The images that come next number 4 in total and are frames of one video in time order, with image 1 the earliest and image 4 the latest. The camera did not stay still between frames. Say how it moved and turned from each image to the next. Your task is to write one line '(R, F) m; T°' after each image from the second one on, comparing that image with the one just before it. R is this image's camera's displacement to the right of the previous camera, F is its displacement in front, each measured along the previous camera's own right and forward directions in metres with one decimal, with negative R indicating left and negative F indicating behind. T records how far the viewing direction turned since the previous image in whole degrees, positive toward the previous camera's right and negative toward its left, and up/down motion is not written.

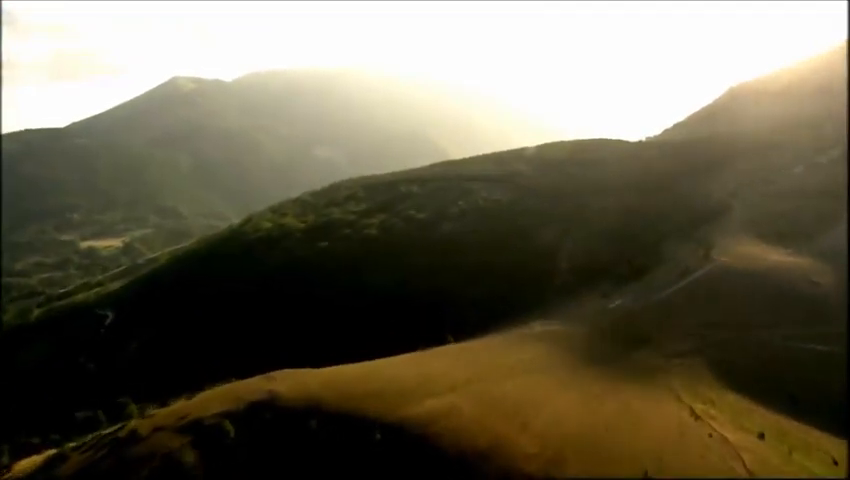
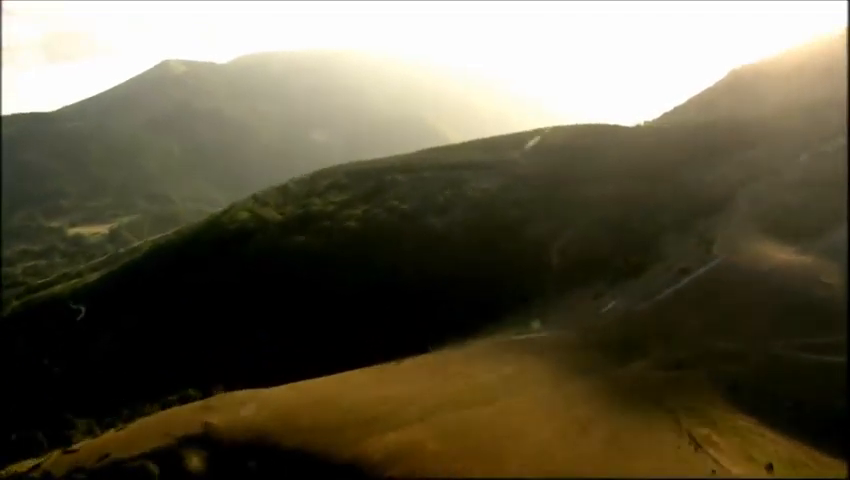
(+0.6, +2.4) m; 0°
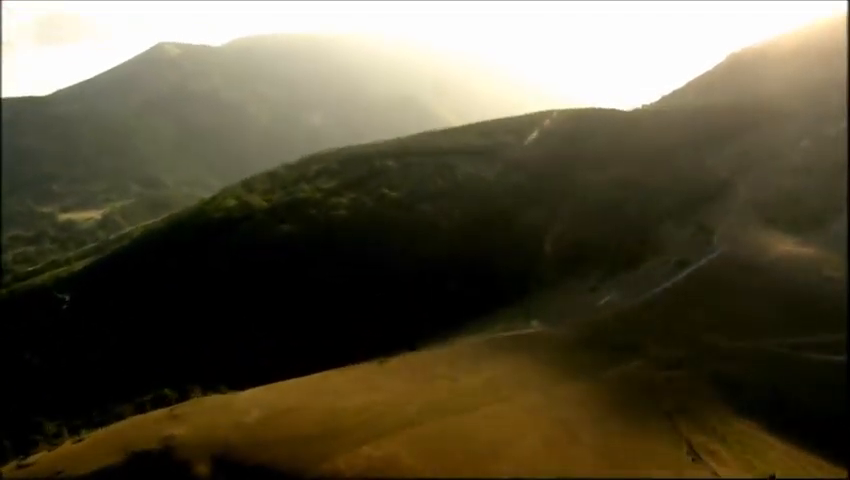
(+0.3, +1.2) m; 0°
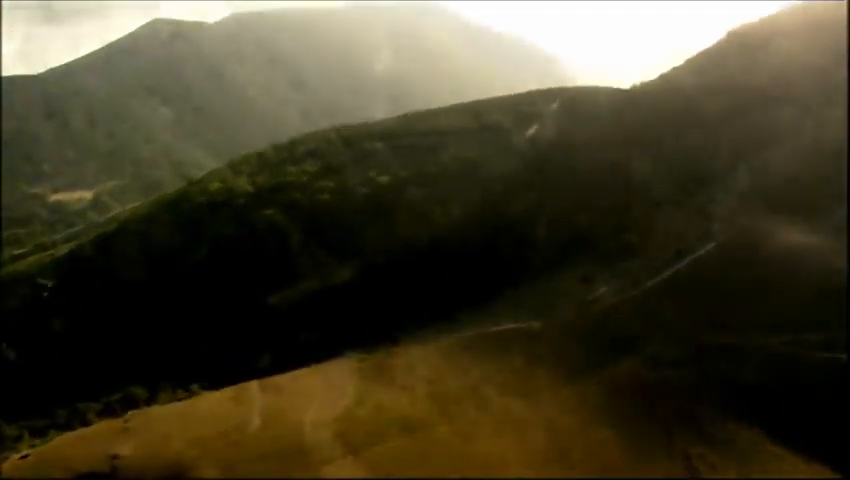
(+0.3, +1.3) m; 0°
